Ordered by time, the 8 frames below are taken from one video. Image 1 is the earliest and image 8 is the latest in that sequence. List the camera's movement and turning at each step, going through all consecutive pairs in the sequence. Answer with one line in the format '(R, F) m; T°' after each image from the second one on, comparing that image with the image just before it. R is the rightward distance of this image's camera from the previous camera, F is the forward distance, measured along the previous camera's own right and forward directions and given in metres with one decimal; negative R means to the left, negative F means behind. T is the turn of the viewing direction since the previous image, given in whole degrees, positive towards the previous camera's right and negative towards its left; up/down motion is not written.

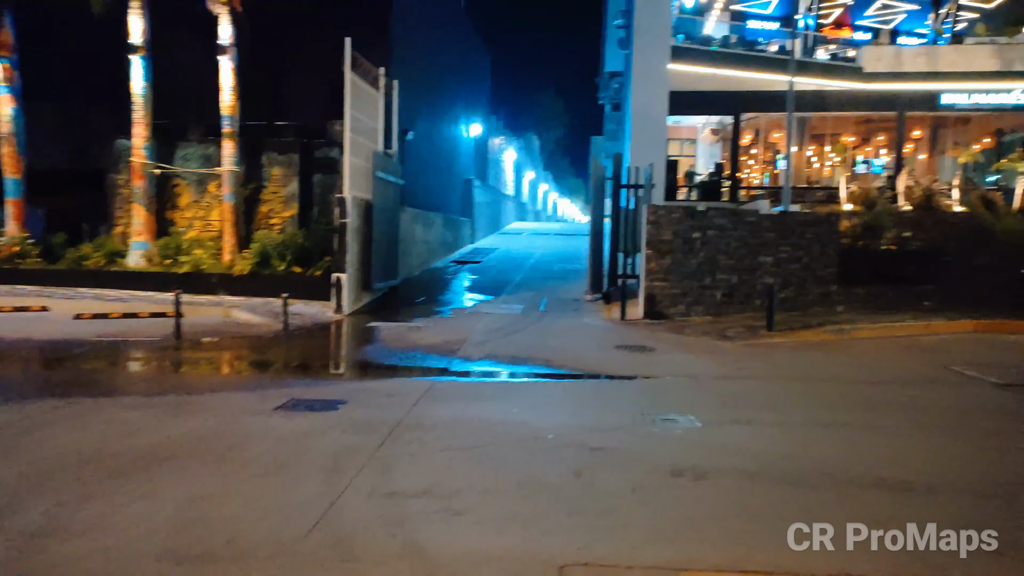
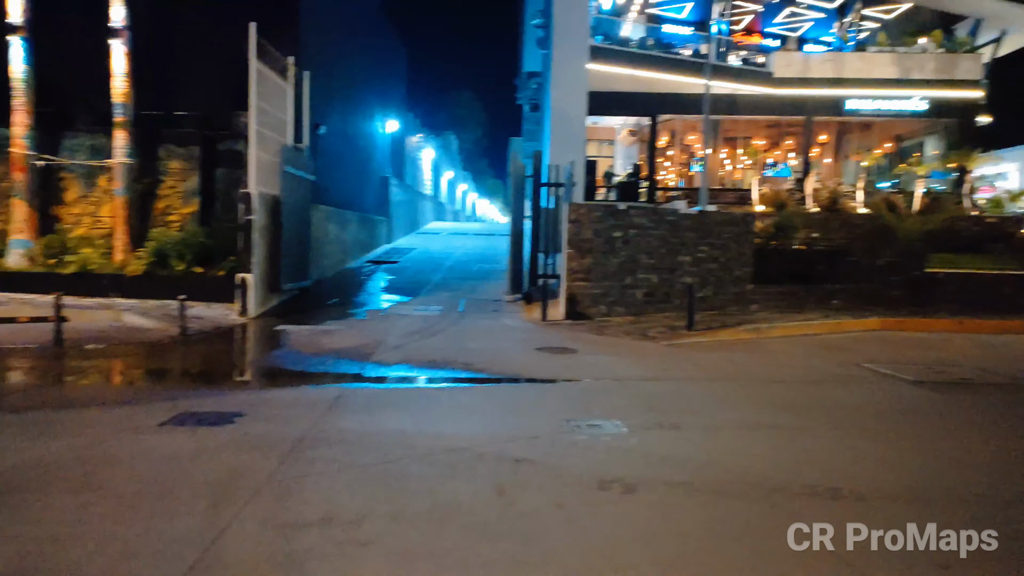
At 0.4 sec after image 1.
(0.0, +0.5) m; +6°
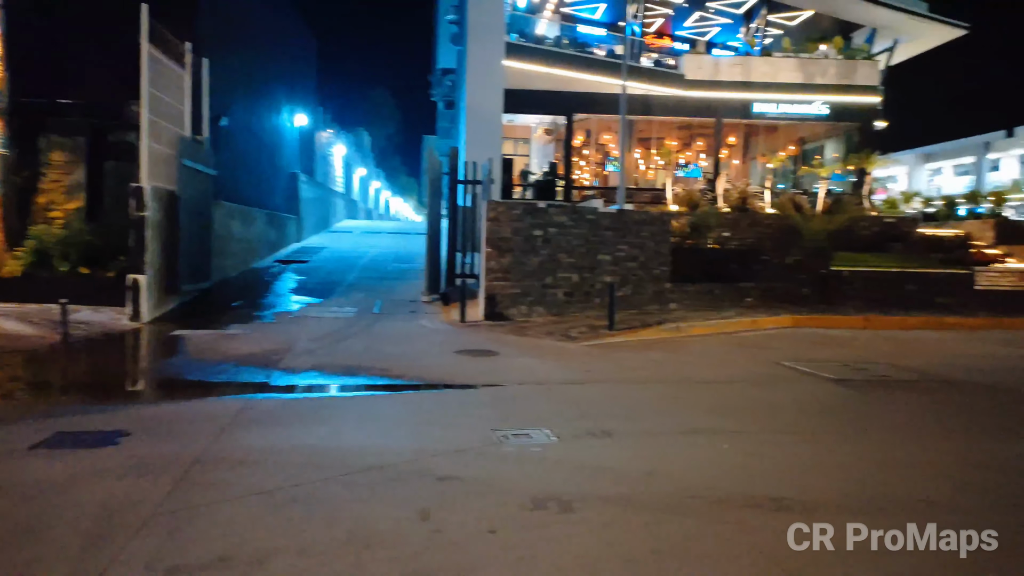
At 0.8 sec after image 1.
(-0.1, +0.5) m; +6°
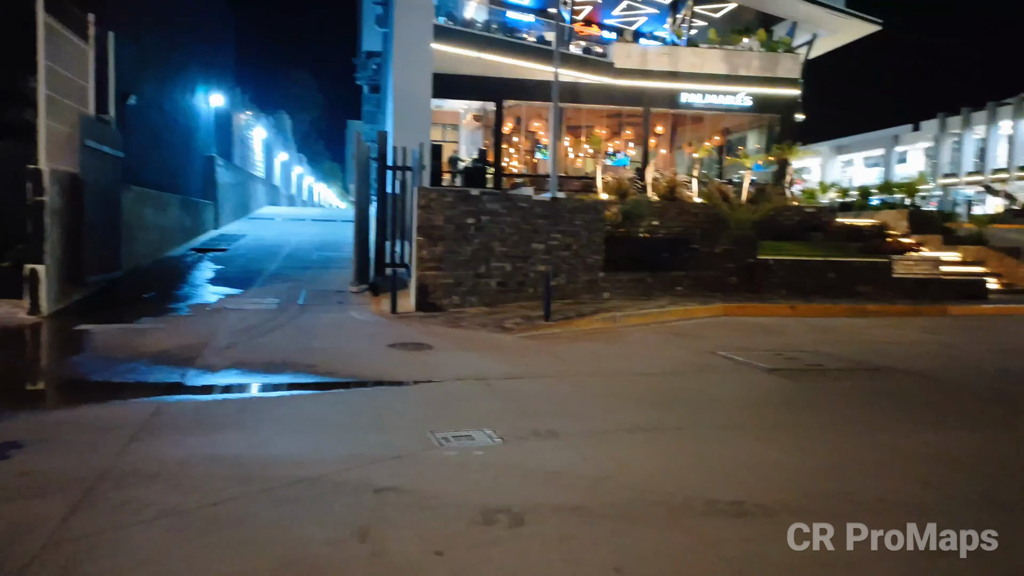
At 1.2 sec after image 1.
(-0.1, +0.4) m; +6°
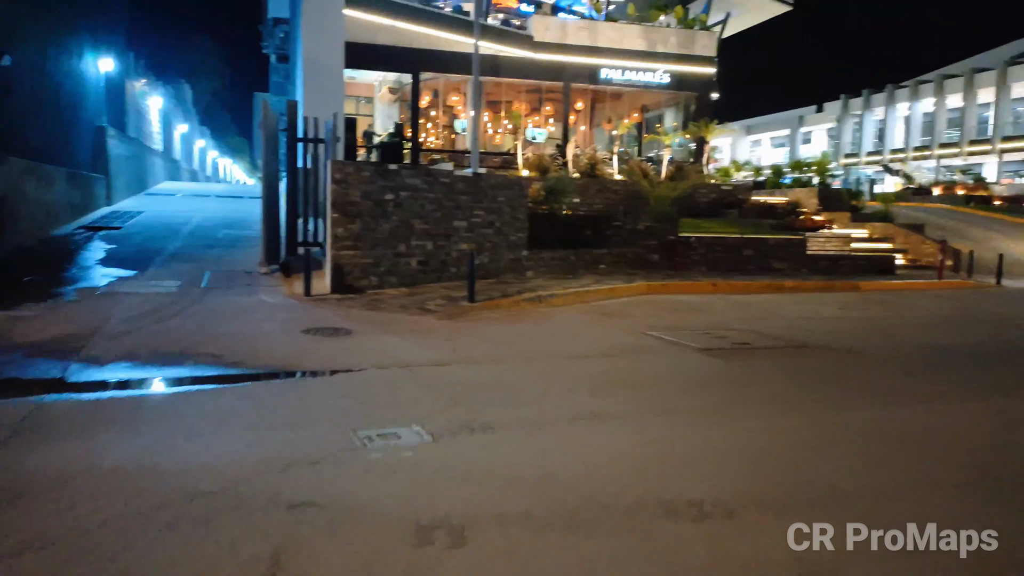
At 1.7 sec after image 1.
(-0.1, +0.6) m; +6°
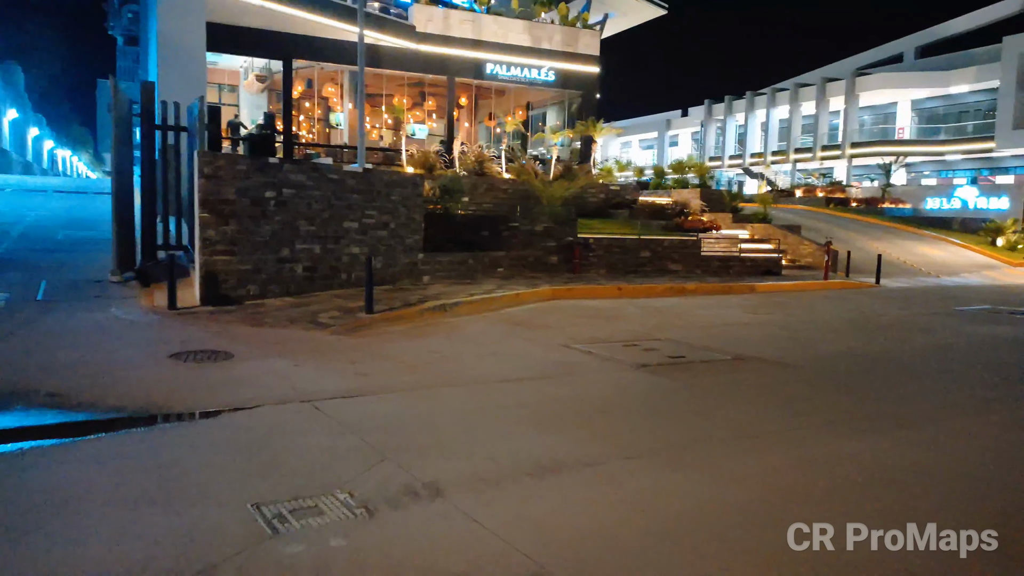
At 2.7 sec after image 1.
(-0.5, +1.2) m; +10°
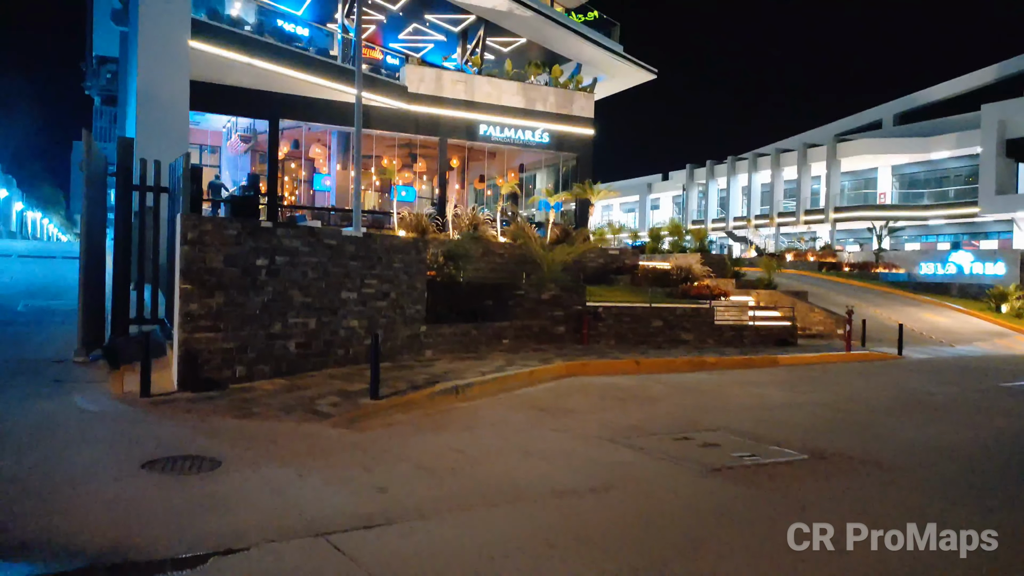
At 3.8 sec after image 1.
(-0.7, +1.3) m; +2°
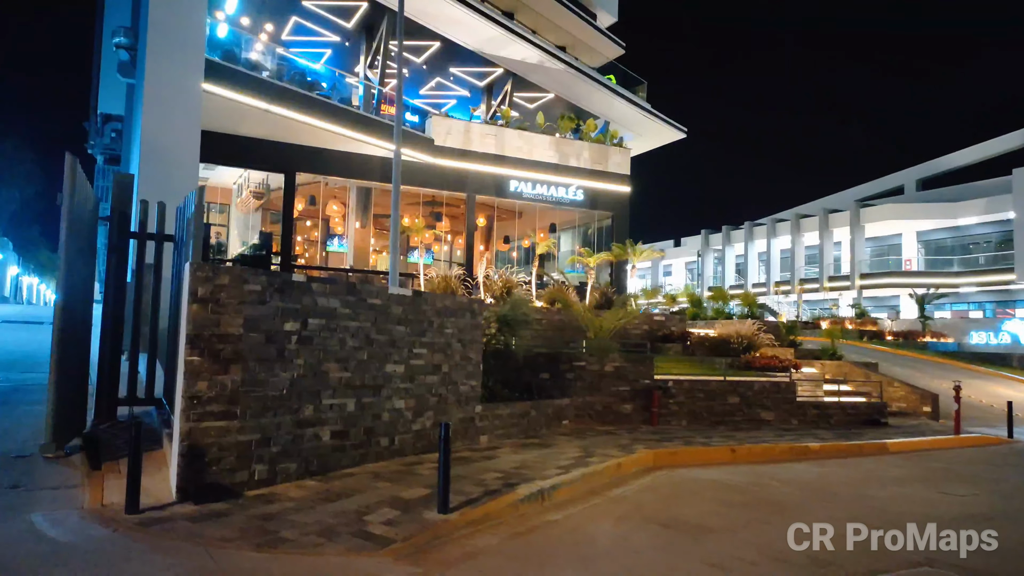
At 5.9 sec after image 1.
(-1.1, +2.4) m; 0°
